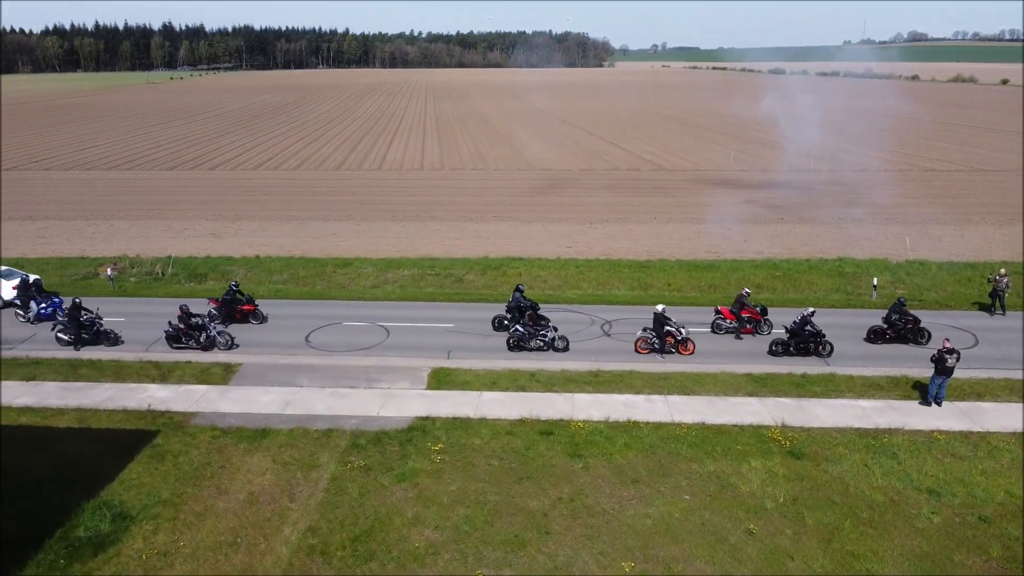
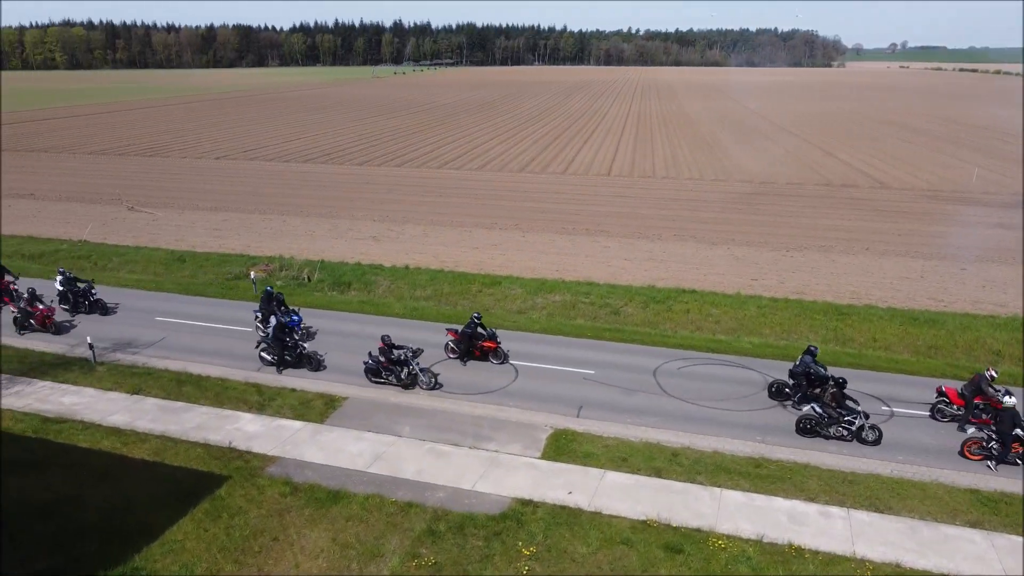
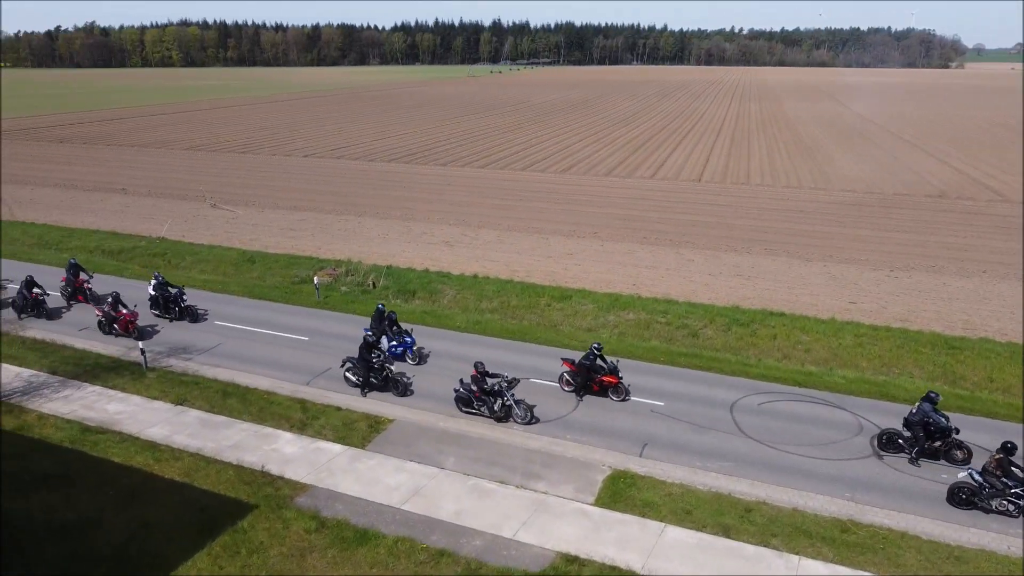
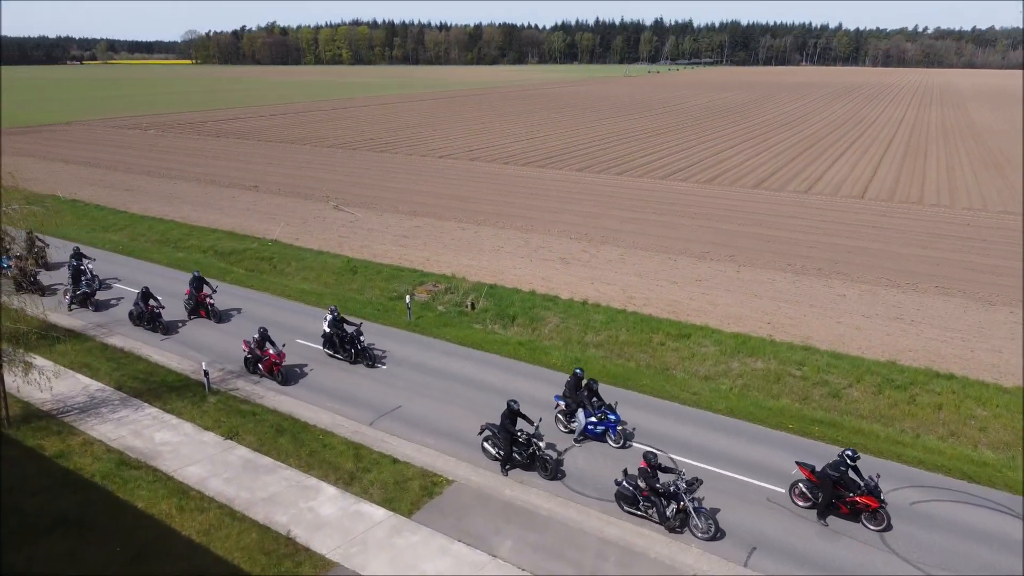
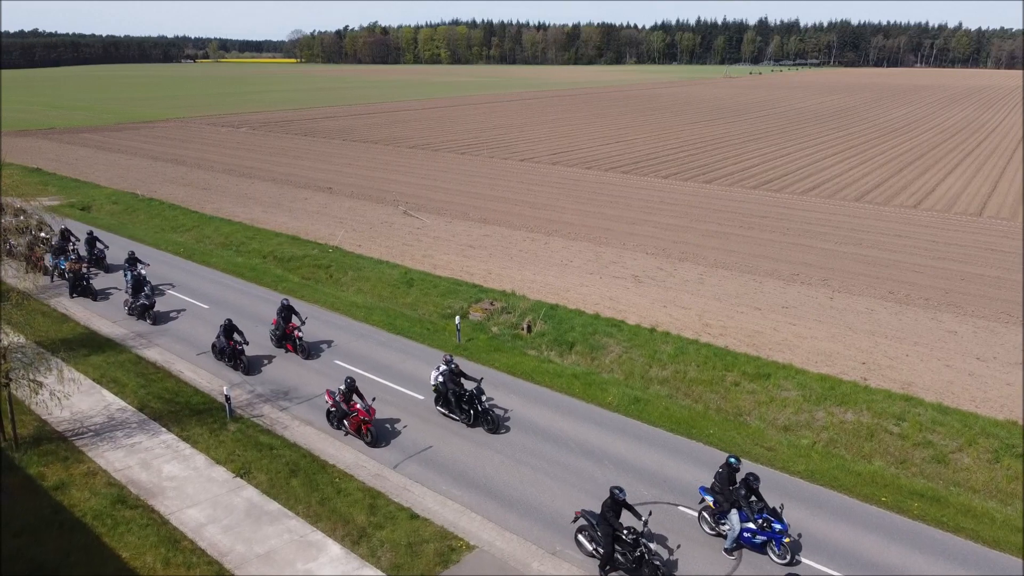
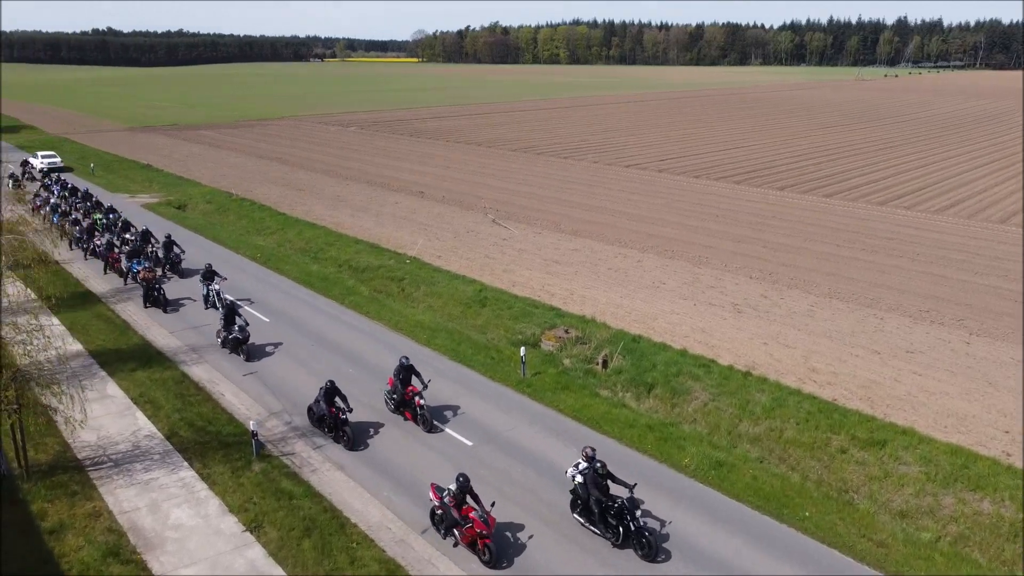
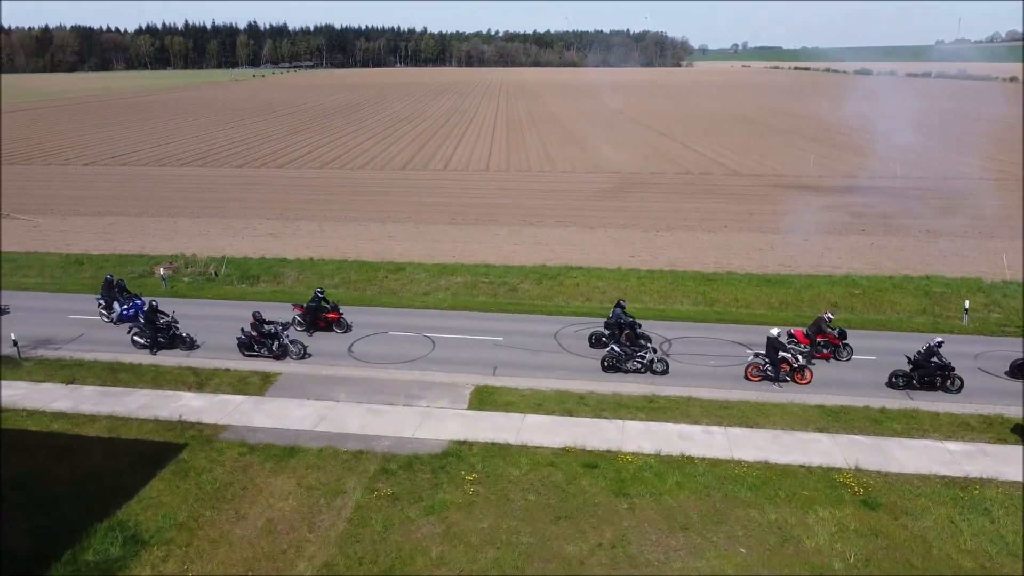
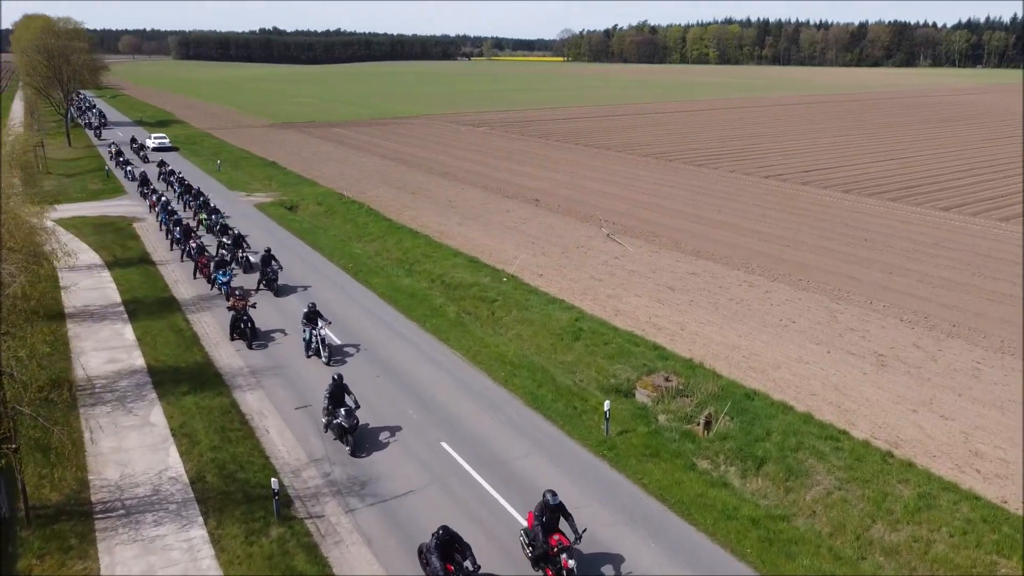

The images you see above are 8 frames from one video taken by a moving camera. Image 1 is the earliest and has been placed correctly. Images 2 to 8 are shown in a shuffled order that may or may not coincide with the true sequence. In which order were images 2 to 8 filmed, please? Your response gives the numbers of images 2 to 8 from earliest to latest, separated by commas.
7, 2, 3, 4, 5, 6, 8
